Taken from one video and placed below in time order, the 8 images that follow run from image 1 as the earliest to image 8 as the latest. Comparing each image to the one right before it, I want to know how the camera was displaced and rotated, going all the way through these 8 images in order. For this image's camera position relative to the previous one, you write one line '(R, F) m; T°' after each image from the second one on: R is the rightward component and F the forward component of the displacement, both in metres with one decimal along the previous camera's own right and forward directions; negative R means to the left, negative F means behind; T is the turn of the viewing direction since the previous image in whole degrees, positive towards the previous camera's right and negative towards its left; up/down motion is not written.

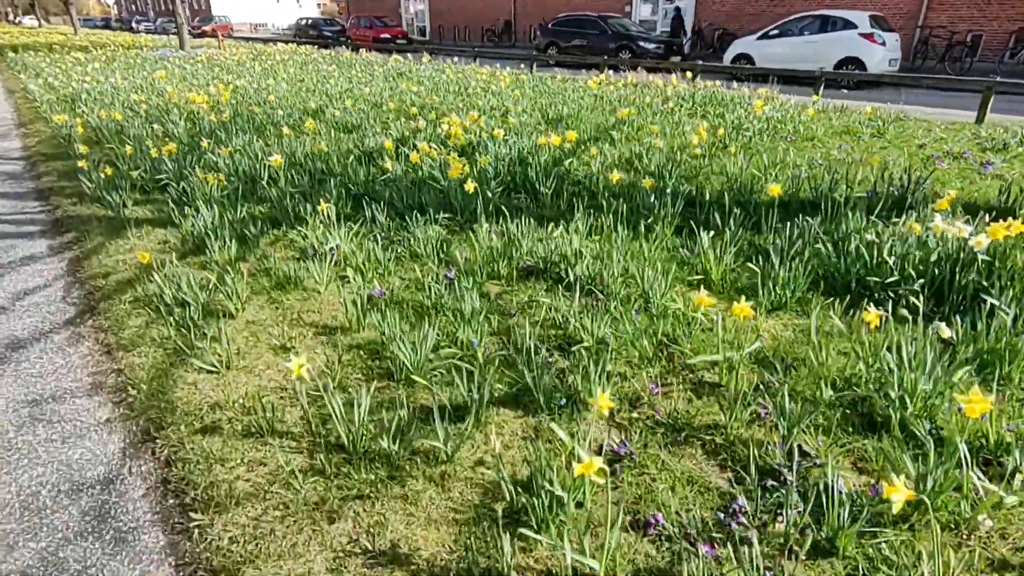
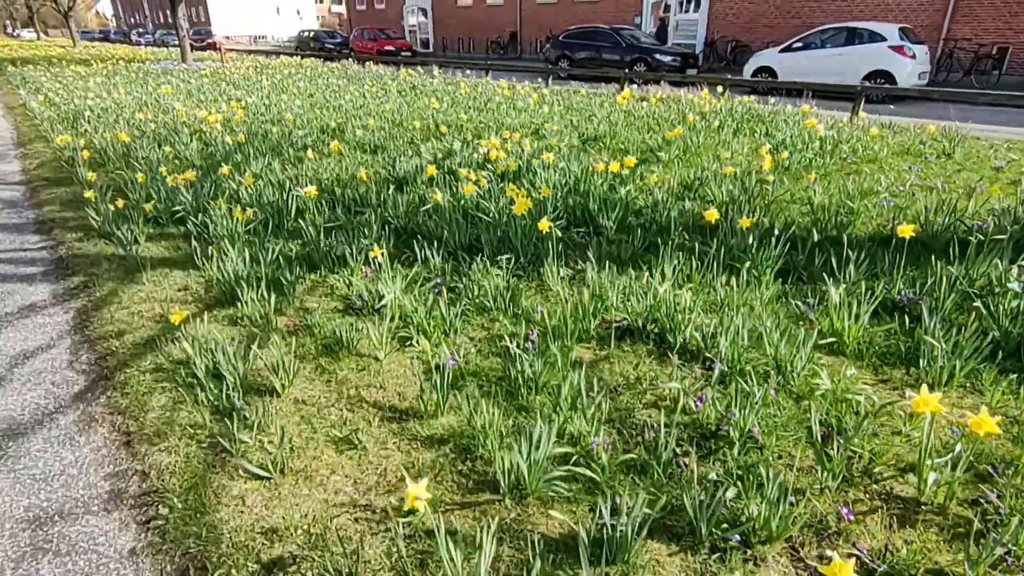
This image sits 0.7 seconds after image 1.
(-0.4, +0.5) m; 0°
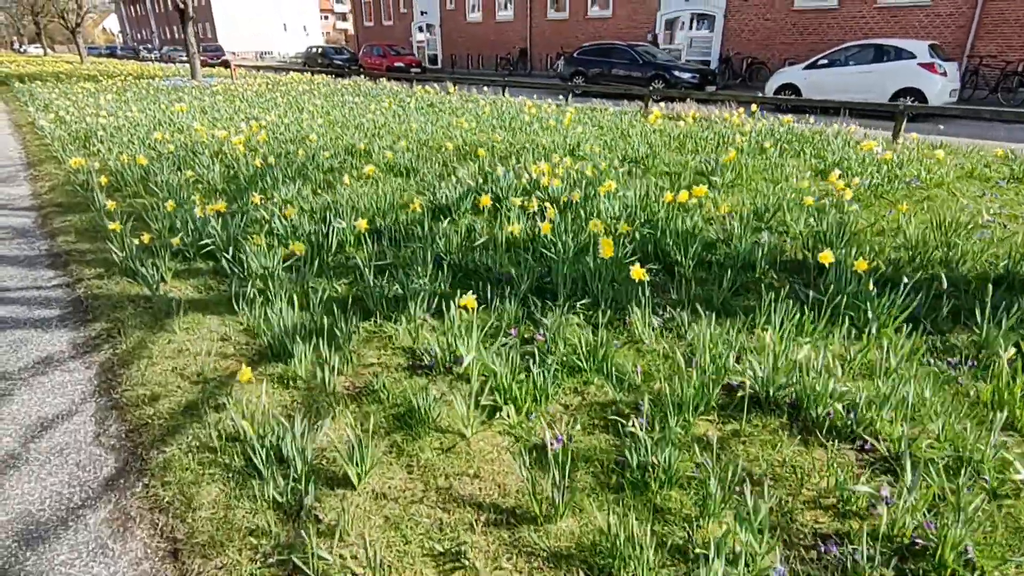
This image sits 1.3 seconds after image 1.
(-0.4, +0.4) m; 0°
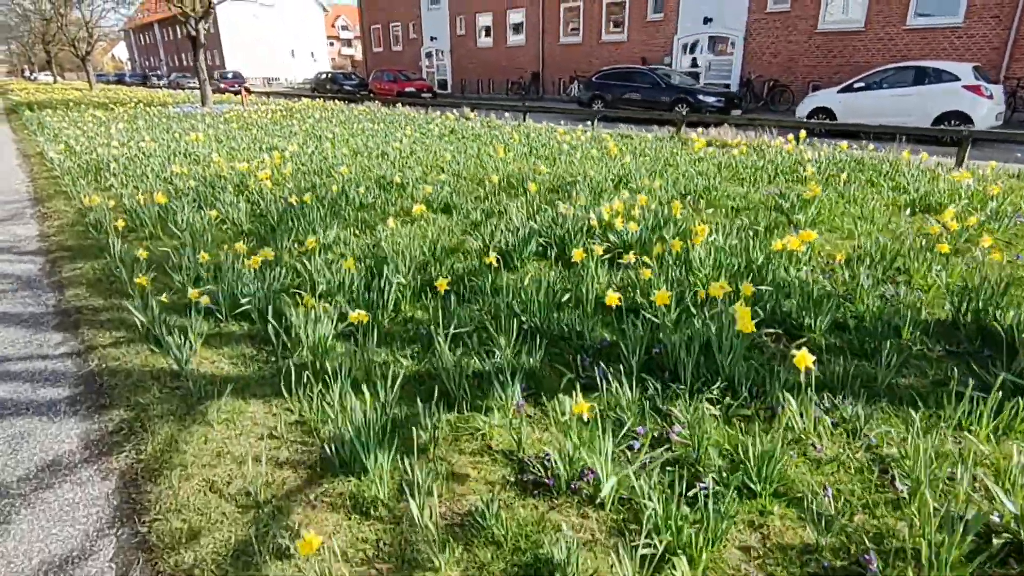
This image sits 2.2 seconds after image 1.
(-0.5, +0.6) m; 0°
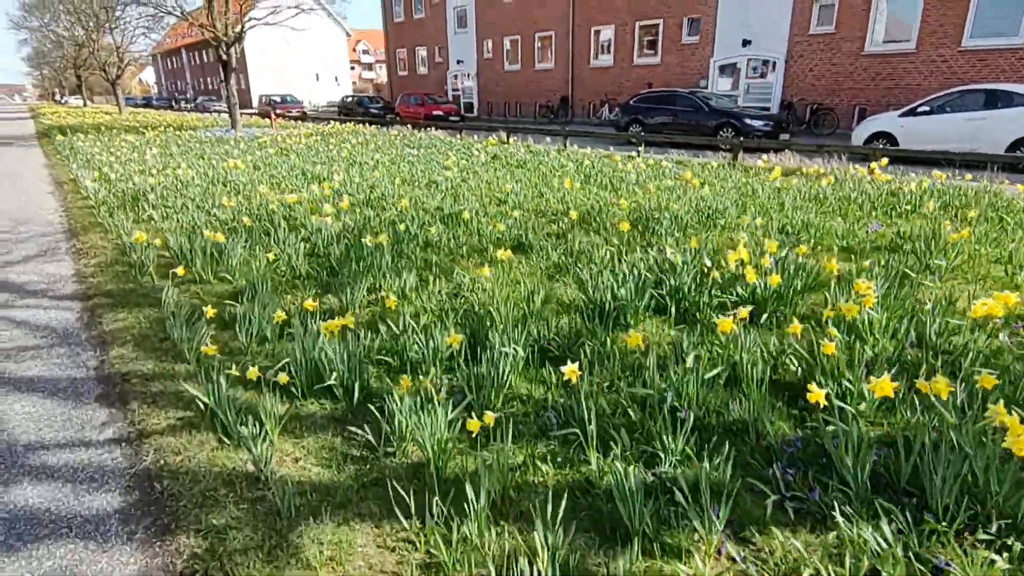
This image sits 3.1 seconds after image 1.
(-0.6, +0.6) m; -1°
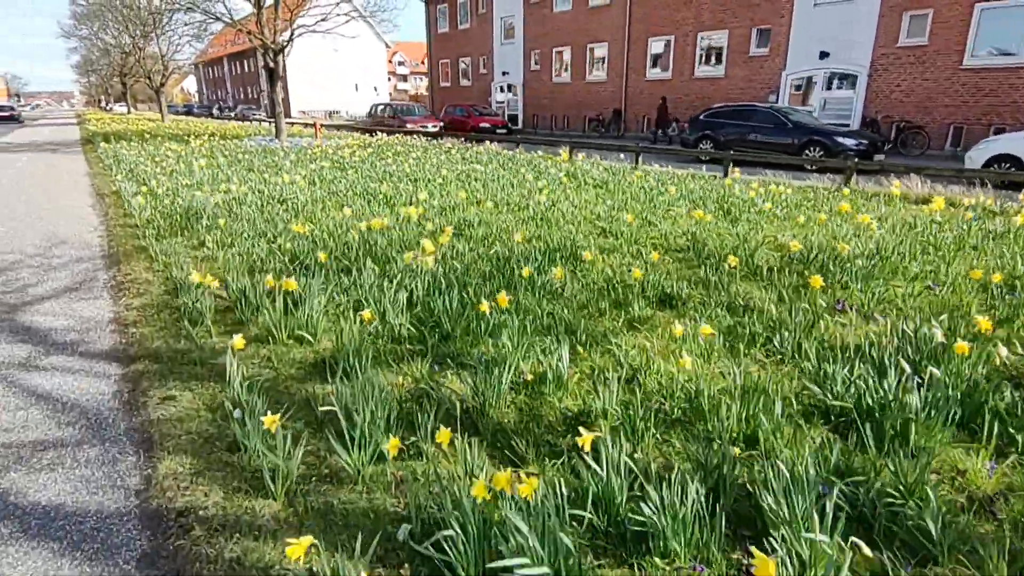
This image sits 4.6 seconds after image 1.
(-0.8, +1.1) m; -2°
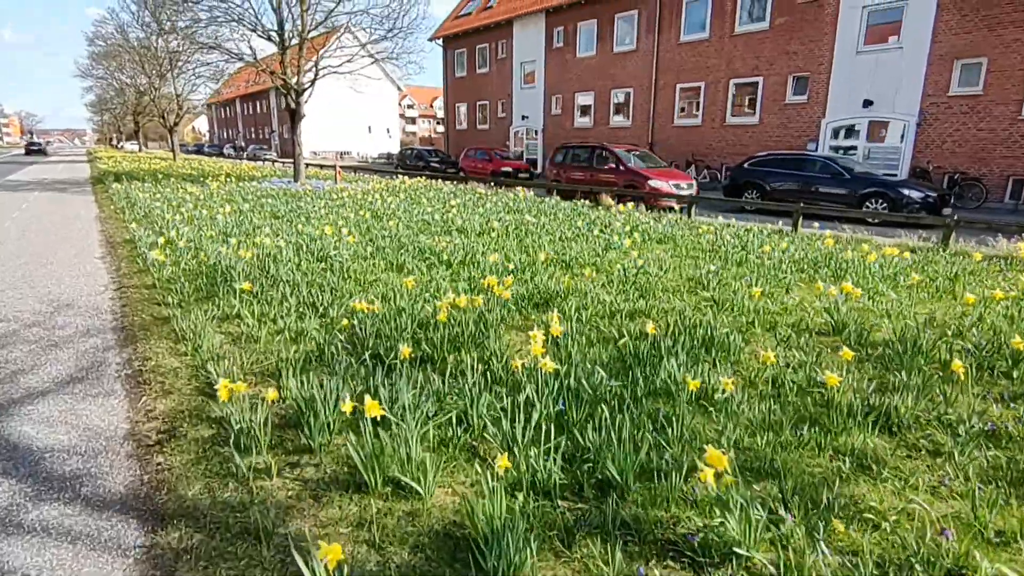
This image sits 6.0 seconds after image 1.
(-0.8, +1.0) m; 0°
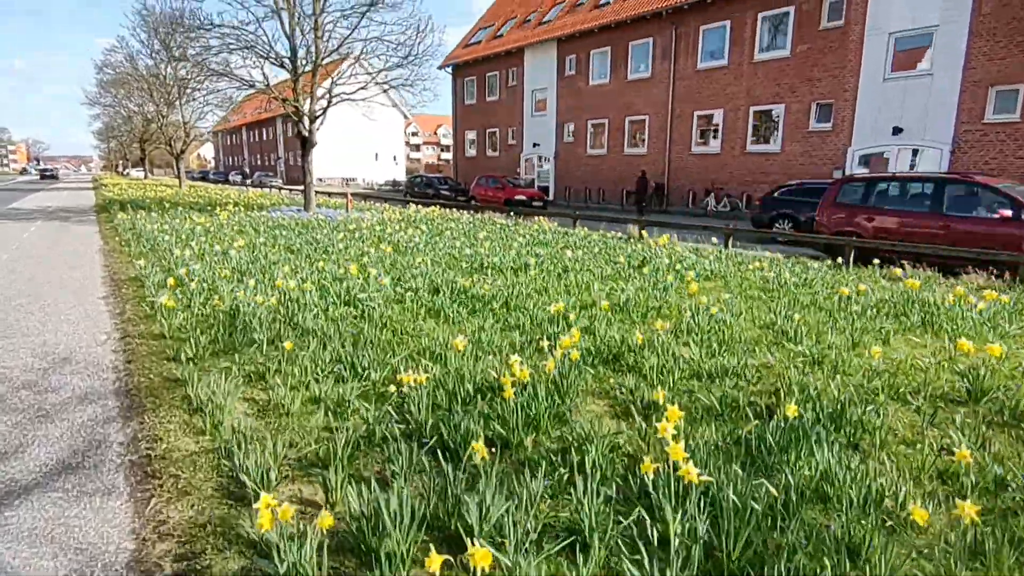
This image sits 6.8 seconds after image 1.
(-0.5, +0.7) m; 0°
